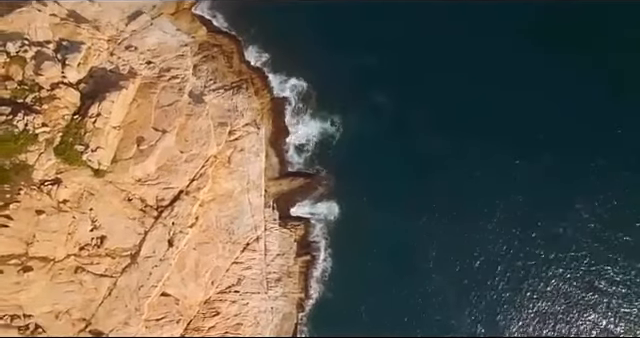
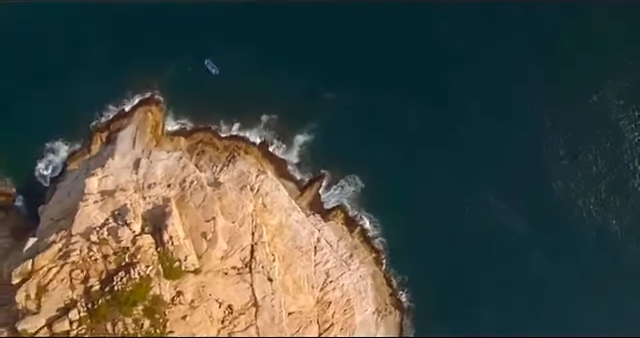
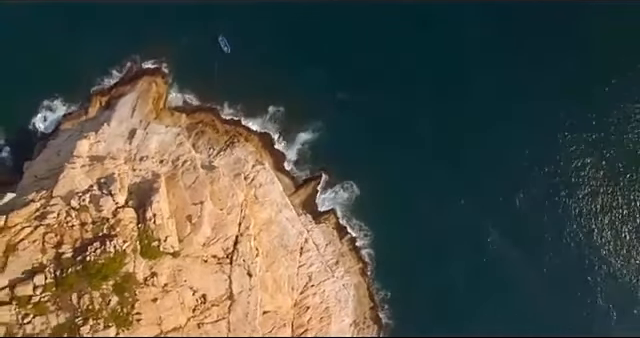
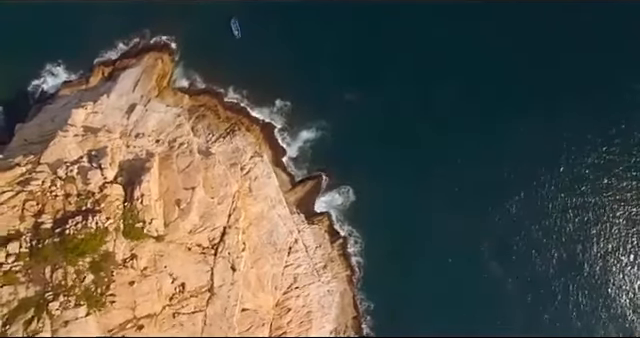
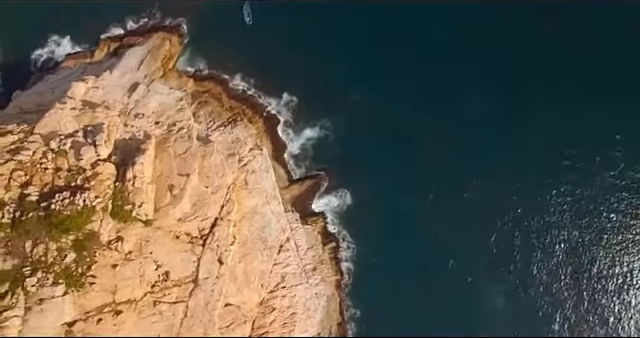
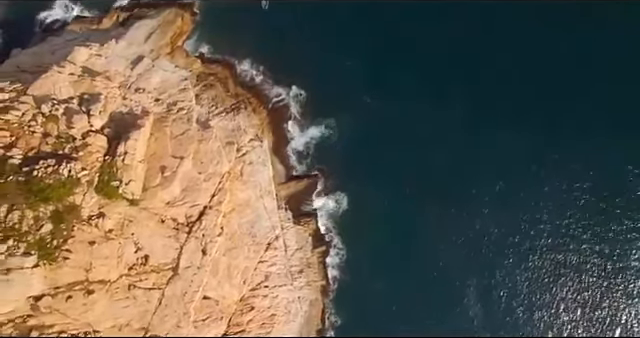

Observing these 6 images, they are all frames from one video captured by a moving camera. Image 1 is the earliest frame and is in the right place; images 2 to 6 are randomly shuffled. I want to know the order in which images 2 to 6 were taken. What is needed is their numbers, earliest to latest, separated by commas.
6, 5, 4, 3, 2
